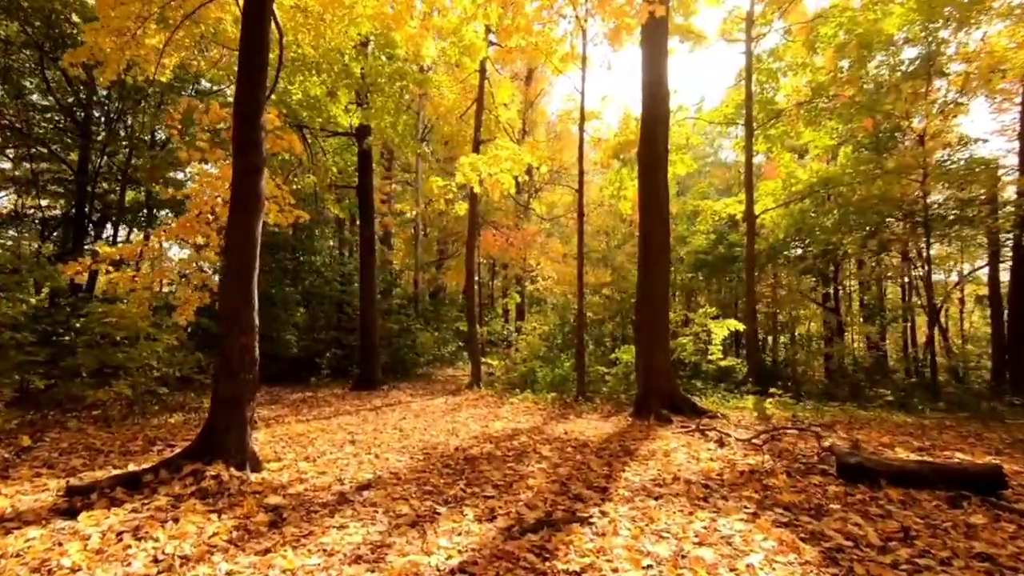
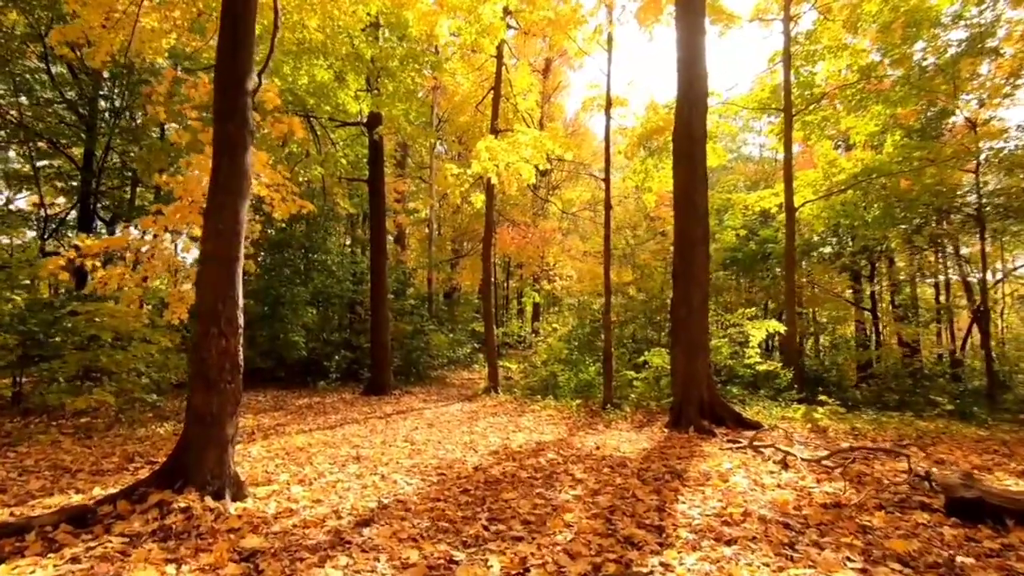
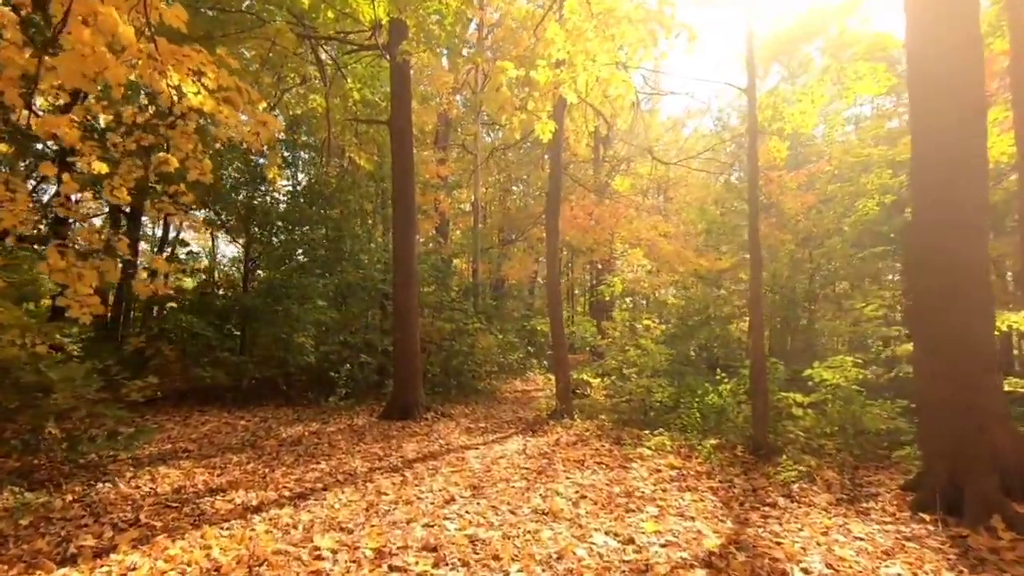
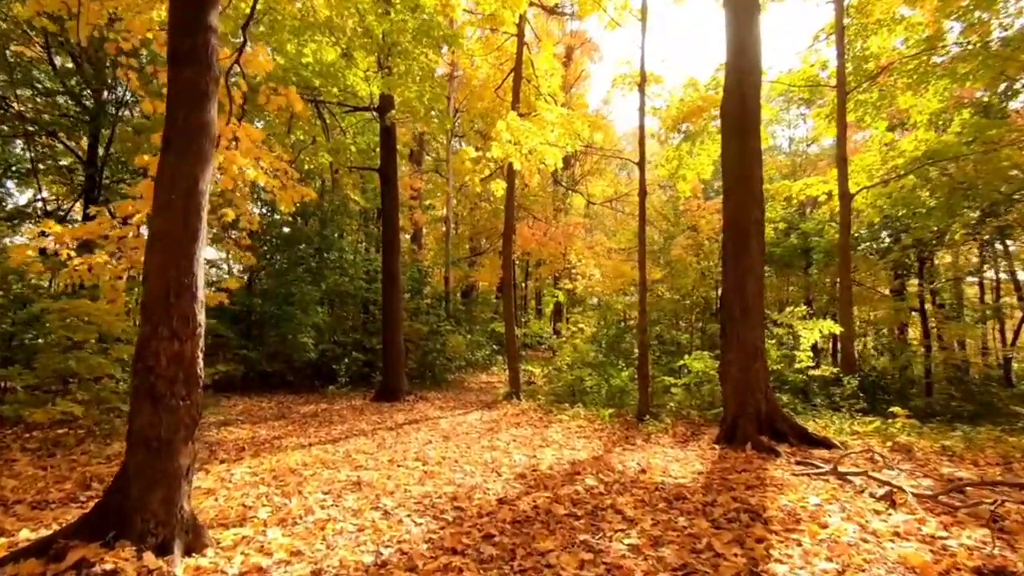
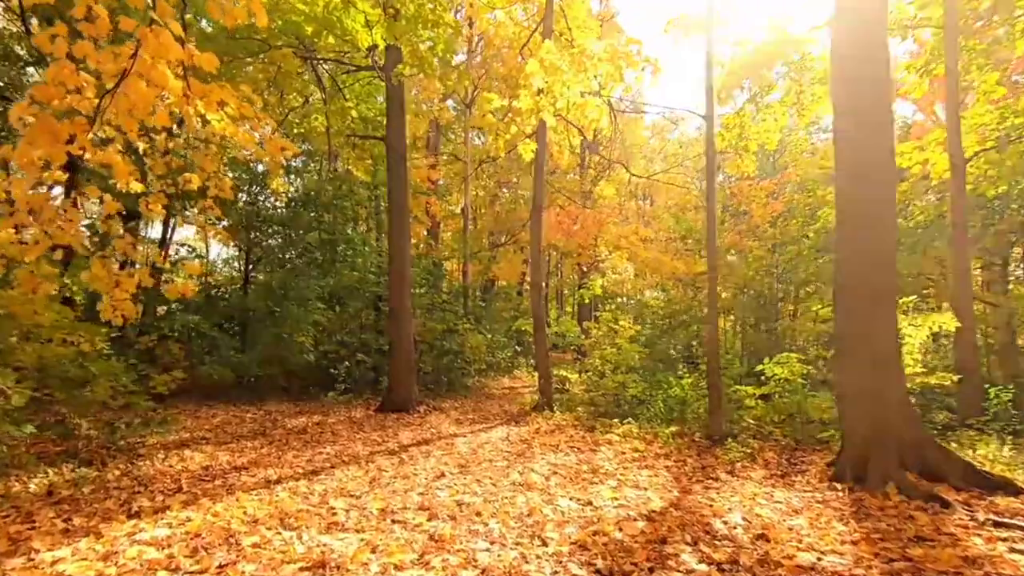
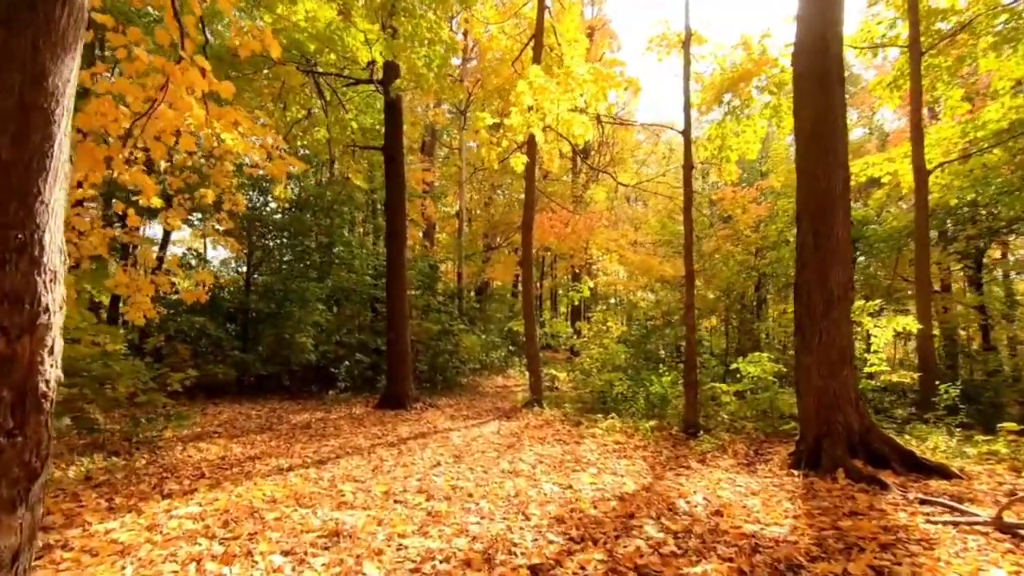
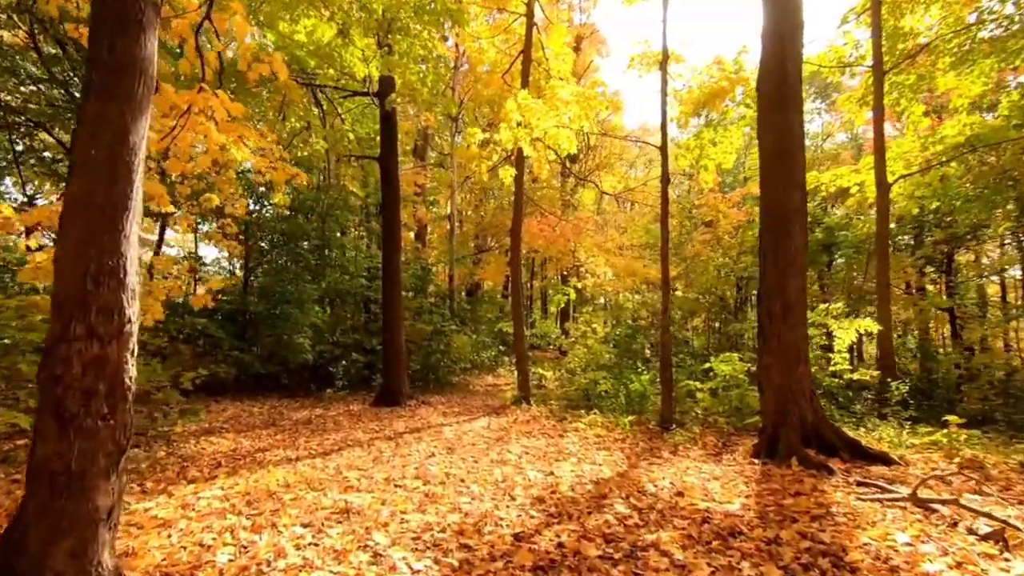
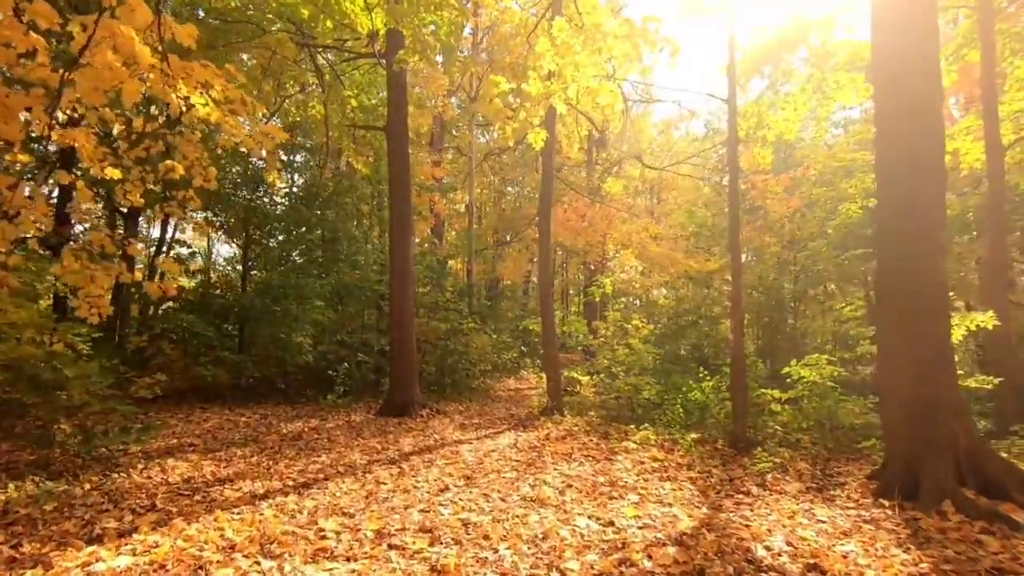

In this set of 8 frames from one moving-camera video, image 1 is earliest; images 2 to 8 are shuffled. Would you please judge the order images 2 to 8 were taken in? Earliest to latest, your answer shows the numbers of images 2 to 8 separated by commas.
2, 4, 7, 6, 5, 8, 3
